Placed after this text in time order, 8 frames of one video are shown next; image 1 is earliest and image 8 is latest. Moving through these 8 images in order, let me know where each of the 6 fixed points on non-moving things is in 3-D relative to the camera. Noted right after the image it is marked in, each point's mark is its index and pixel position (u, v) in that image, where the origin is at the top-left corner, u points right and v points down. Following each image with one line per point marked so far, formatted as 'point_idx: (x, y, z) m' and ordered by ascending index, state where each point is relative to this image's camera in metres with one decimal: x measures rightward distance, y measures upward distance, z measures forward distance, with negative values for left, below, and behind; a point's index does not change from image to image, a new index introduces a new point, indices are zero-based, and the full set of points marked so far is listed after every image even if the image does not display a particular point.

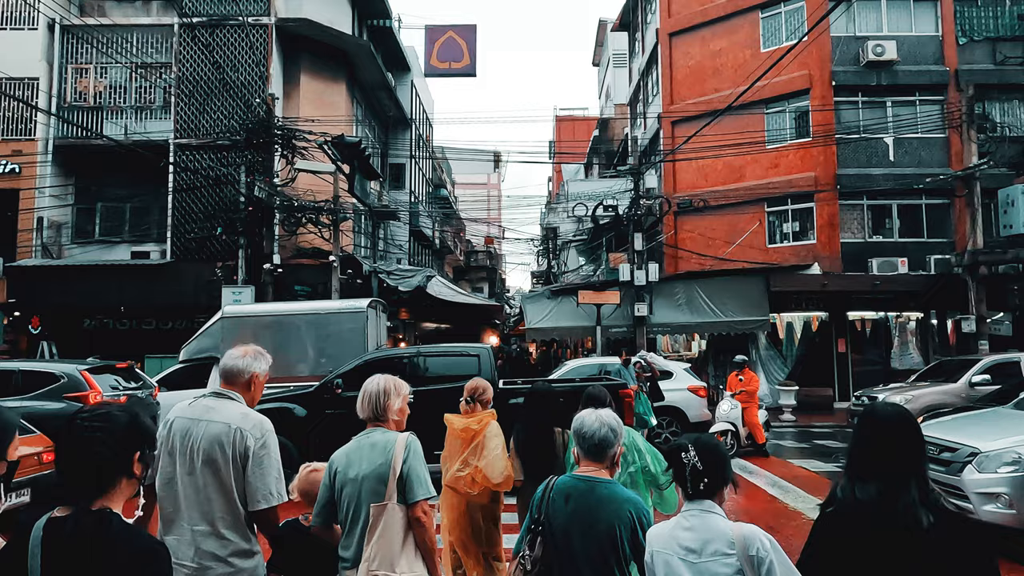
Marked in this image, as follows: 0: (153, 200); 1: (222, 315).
0: (-9.3, +2.3, +18.0) m
1: (-4.9, -0.4, +11.6) m
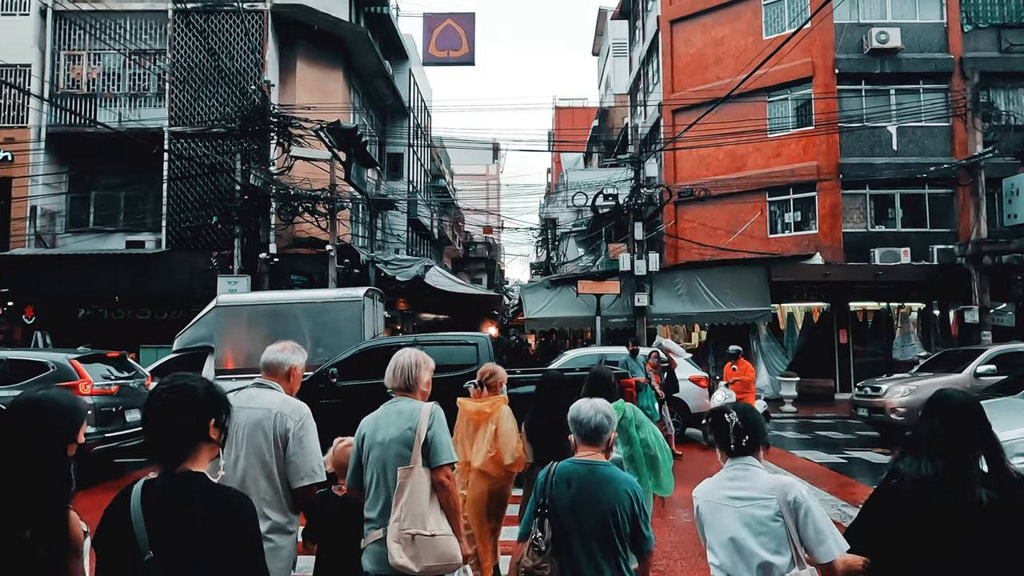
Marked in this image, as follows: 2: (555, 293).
0: (-9.3, +2.6, +17.8) m
1: (-4.9, -0.2, +11.5) m
2: (+1.2, -0.1, +19.8) m
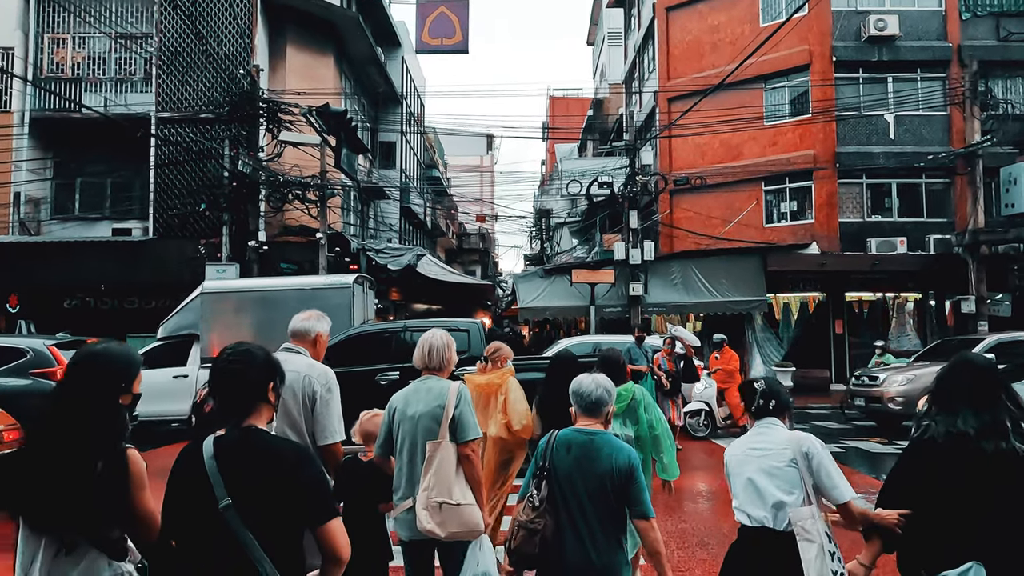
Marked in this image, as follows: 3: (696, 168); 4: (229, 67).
0: (-9.5, +2.8, +17.4) m
1: (-5.0, 0.0, +11.2) m
2: (+1.0, +0.2, +19.6) m
3: (+5.3, +3.5, +20.0) m
4: (-6.9, +5.4, +17.0) m
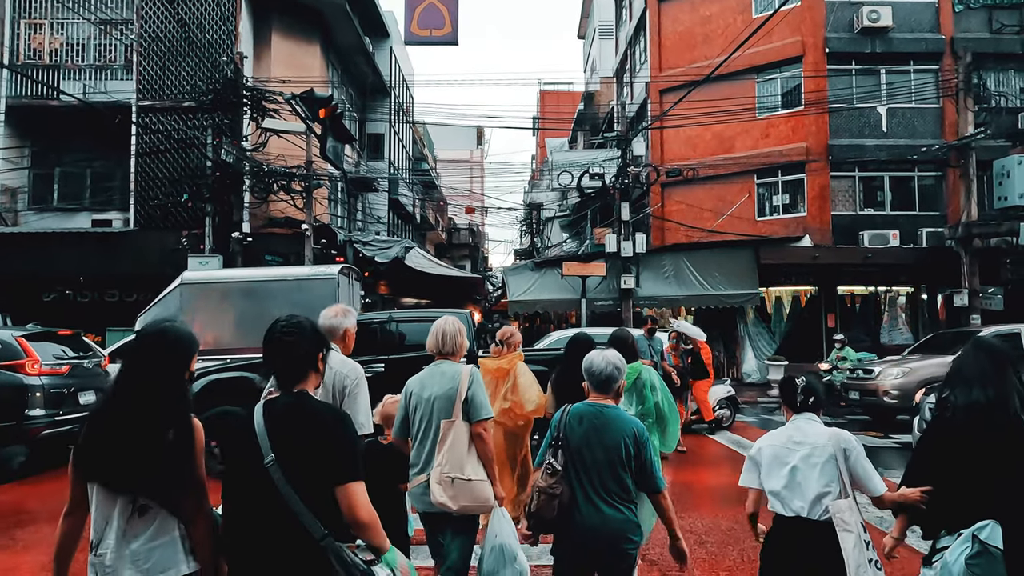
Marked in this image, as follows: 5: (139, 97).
0: (-9.7, +3.0, +17.0) m
1: (-5.2, +0.1, +10.9) m
2: (+0.8, +0.4, +19.3) m
3: (+5.0, +3.7, +19.8) m
4: (-7.2, +5.6, +16.6) m
5: (-8.9, +4.5, +16.5) m
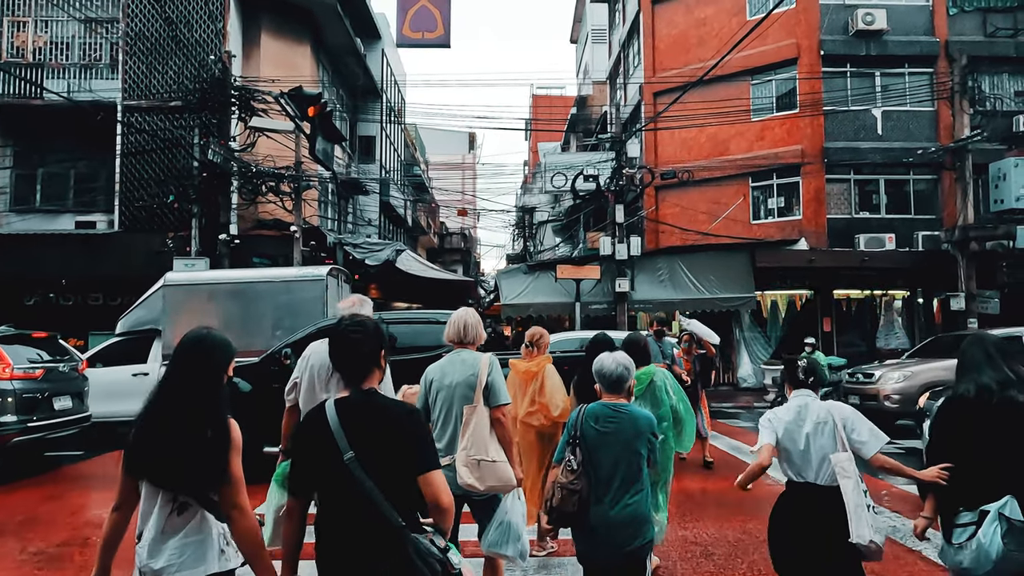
0: (-9.9, +2.9, +16.7) m
1: (-5.3, +0.1, +10.5) m
2: (+0.6, +0.3, +19.1) m
3: (+4.8, +3.6, +19.6) m
4: (-7.3, +5.5, +16.3) m
5: (-9.0, +4.5, +16.1) m
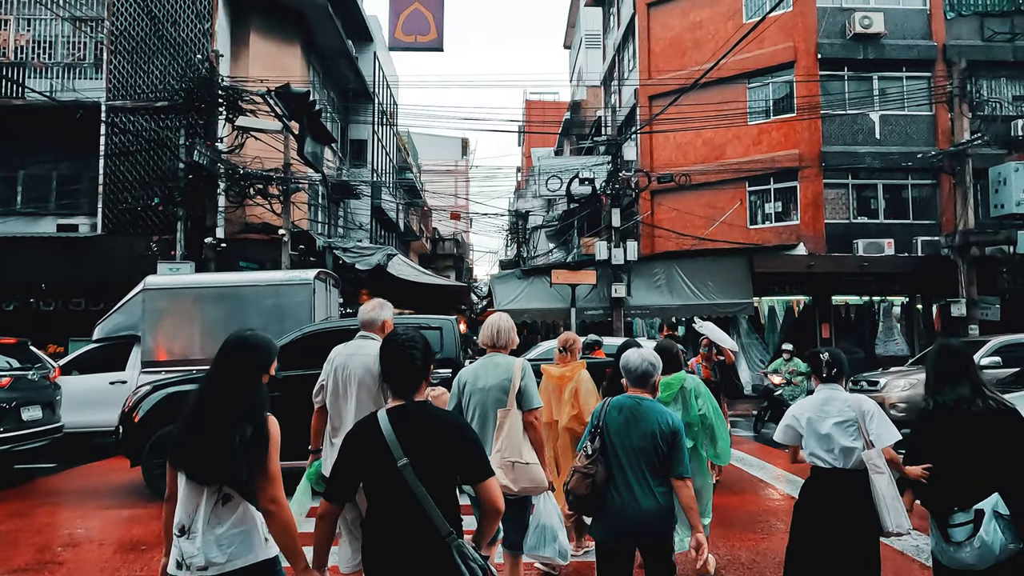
0: (-10.0, +2.8, +16.2) m
1: (-5.4, 0.0, +10.1) m
2: (+0.4, +0.1, +18.7) m
3: (+4.6, +3.4, +19.3) m
4: (-7.5, +5.4, +15.9) m
5: (-9.1, +4.3, +15.7) m
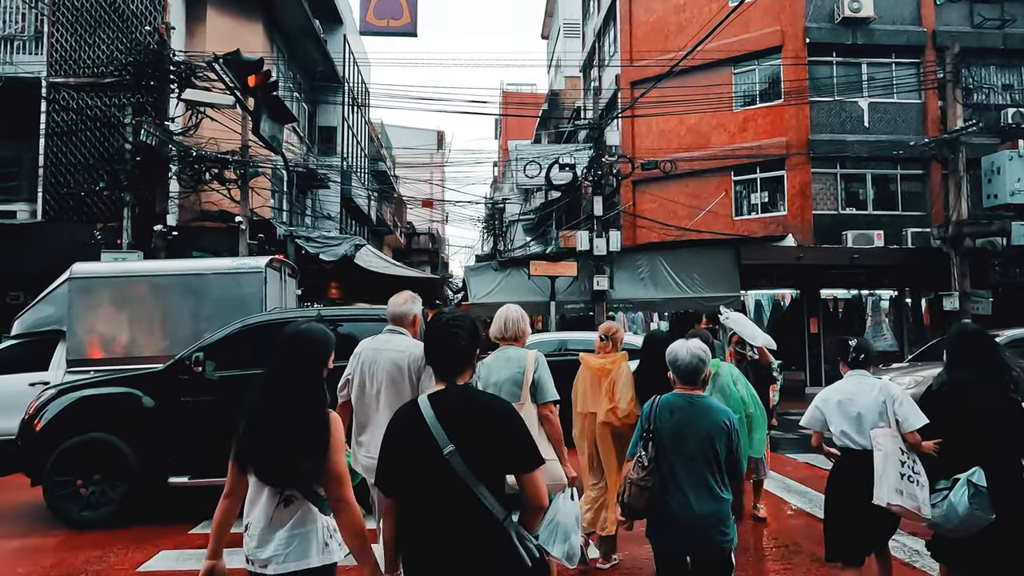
0: (-10.6, +3.0, +15.0) m
1: (-5.7, +0.2, +9.0) m
2: (-0.2, +0.3, +17.8) m
3: (+4.0, +3.6, +18.5) m
4: (-8.0, +5.6, +14.7) m
5: (-9.7, +4.5, +14.5) m
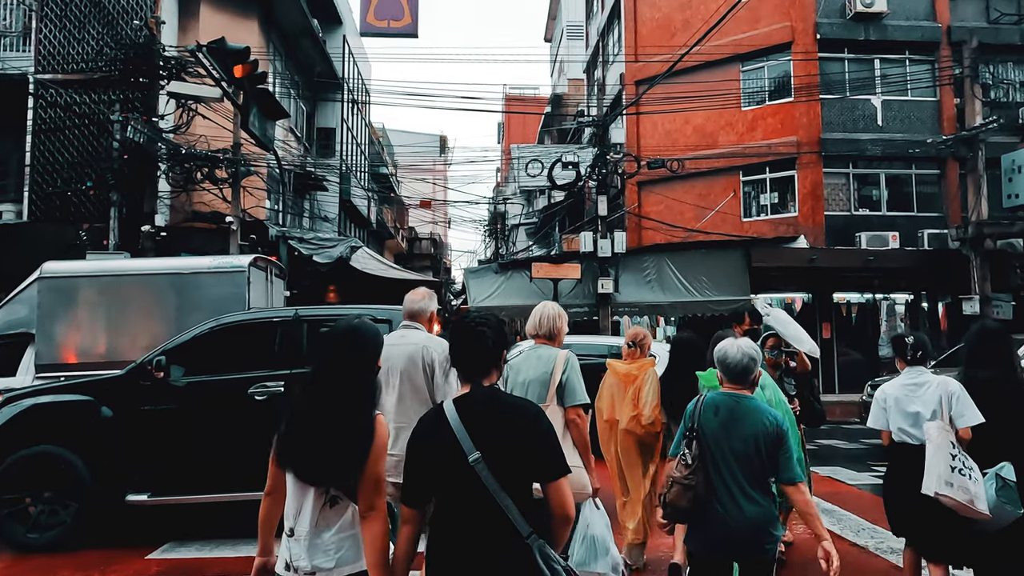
0: (-10.5, +2.9, +14.5) m
1: (-5.7, +0.1, +8.5) m
2: (-0.2, +0.2, +17.3) m
3: (+4.0, +3.5, +18.0) m
4: (-7.9, +5.5, +14.3) m
5: (-9.6, +4.4, +14.0) m
